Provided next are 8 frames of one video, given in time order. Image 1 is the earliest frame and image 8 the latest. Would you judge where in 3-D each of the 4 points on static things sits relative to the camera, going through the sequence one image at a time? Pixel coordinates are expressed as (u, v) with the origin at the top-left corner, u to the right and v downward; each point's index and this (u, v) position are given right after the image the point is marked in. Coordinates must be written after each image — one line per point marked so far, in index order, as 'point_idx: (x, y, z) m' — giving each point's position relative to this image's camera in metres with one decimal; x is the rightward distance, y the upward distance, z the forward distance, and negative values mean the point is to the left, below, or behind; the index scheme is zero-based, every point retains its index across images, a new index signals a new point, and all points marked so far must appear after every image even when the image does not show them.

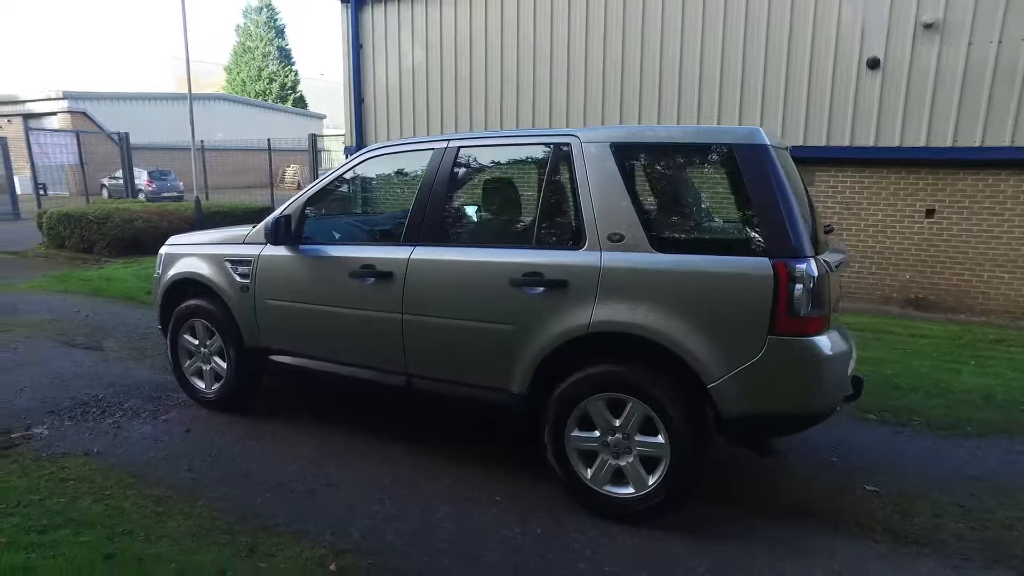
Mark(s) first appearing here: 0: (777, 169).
0: (+1.4, +0.6, +3.2) m
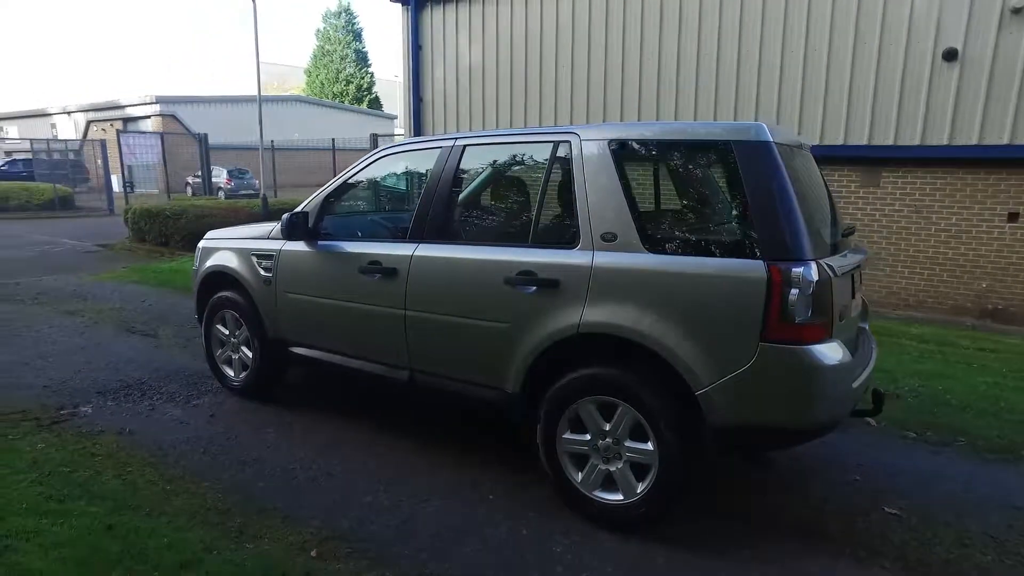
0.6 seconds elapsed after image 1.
0: (+1.3, +0.6, +3.0) m
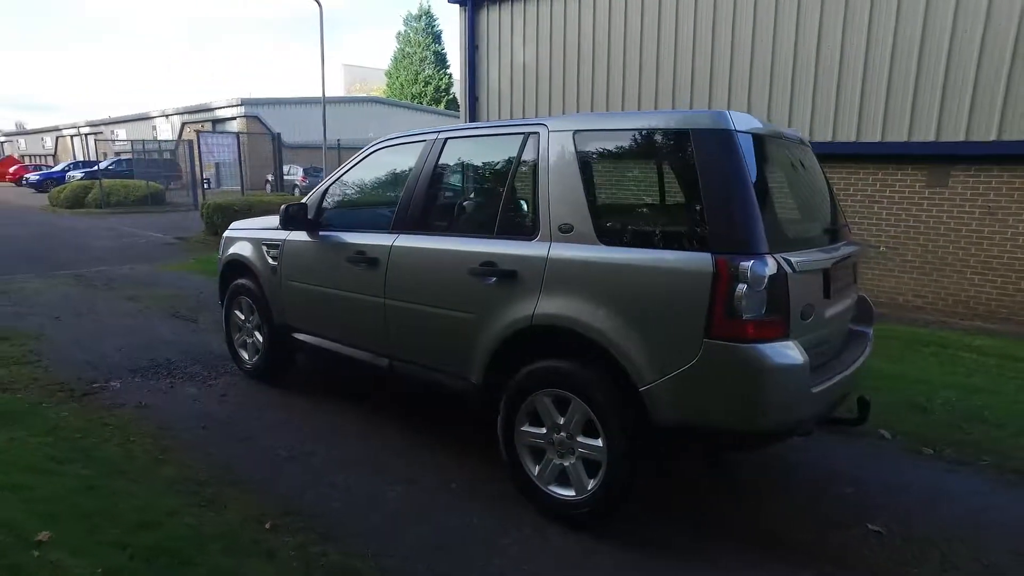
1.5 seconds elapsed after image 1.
0: (+1.1, +0.6, +2.9) m
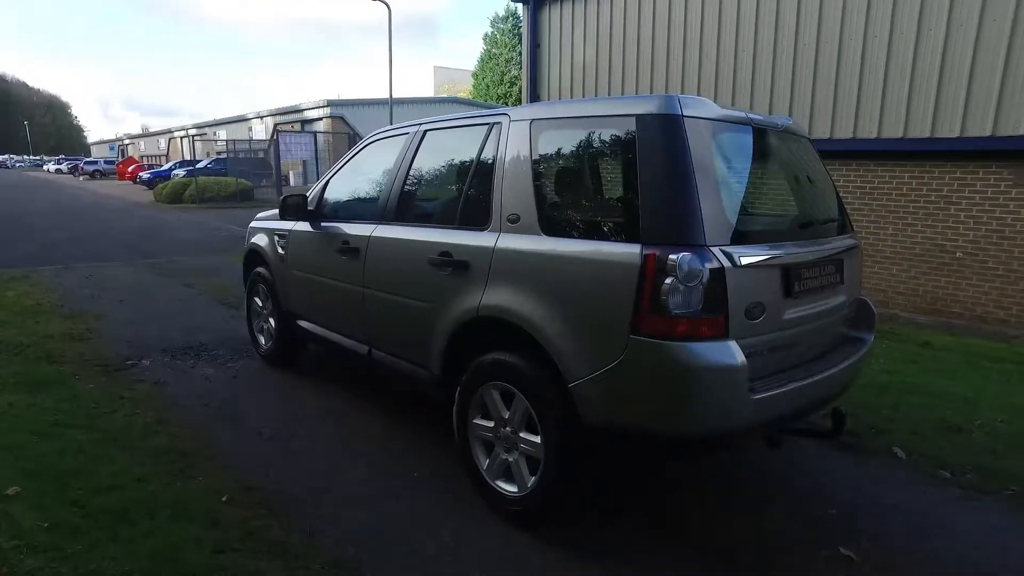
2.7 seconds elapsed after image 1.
0: (+0.8, +0.6, +2.7) m
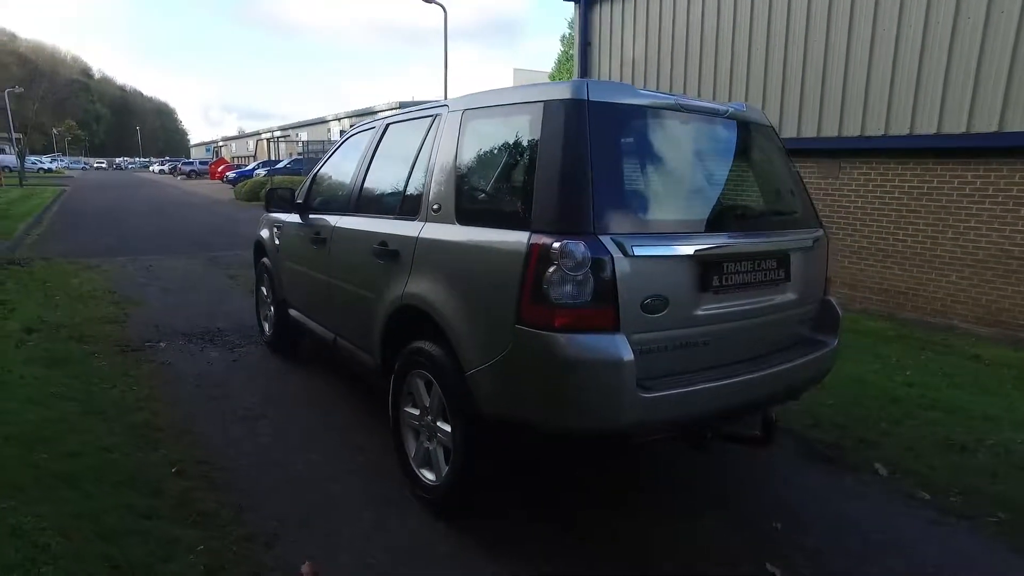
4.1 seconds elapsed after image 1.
0: (+0.3, +0.7, +2.7) m
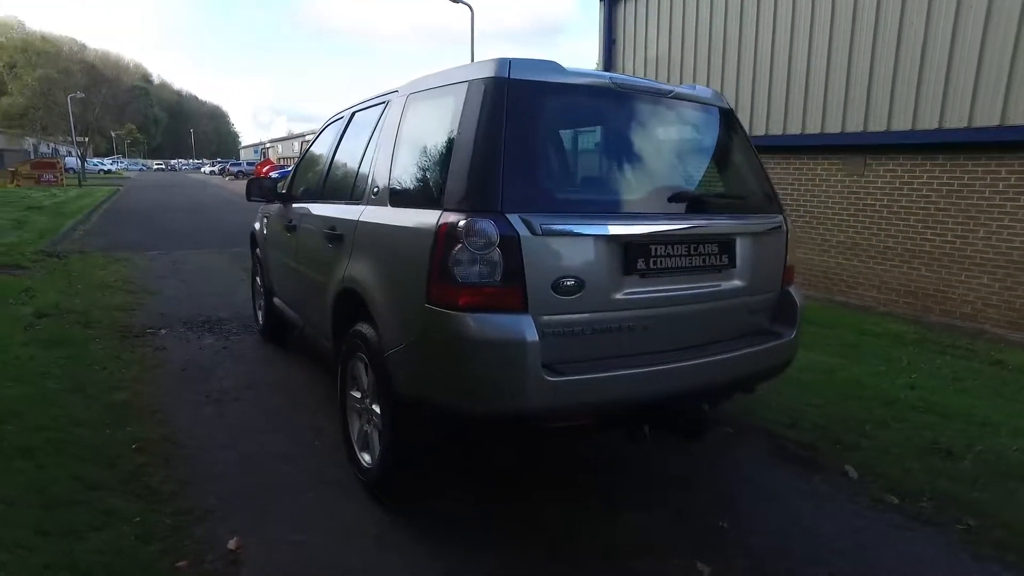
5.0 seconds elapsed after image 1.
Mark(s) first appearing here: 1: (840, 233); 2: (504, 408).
0: (0.0, +0.8, +2.6) m
1: (+4.9, +0.8, +9.1) m
2: (0.0, -0.5, +2.4) m
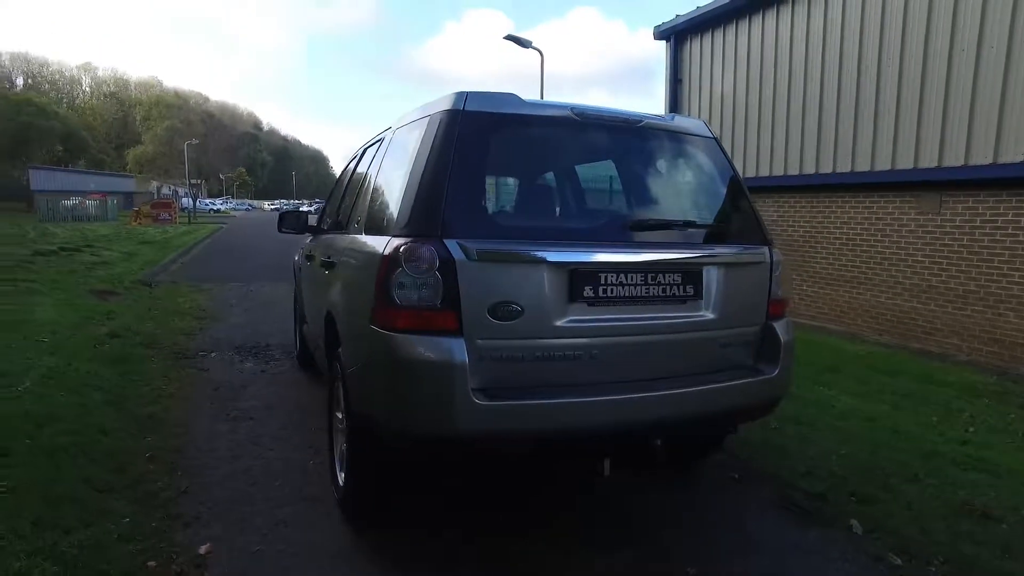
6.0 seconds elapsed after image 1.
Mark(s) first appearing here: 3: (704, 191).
0: (-0.2, +0.7, +2.7) m
1: (+5.5, +0.2, +8.4) m
2: (-0.3, -0.6, +2.5) m
3: (+1.1, +0.5, +3.2) m
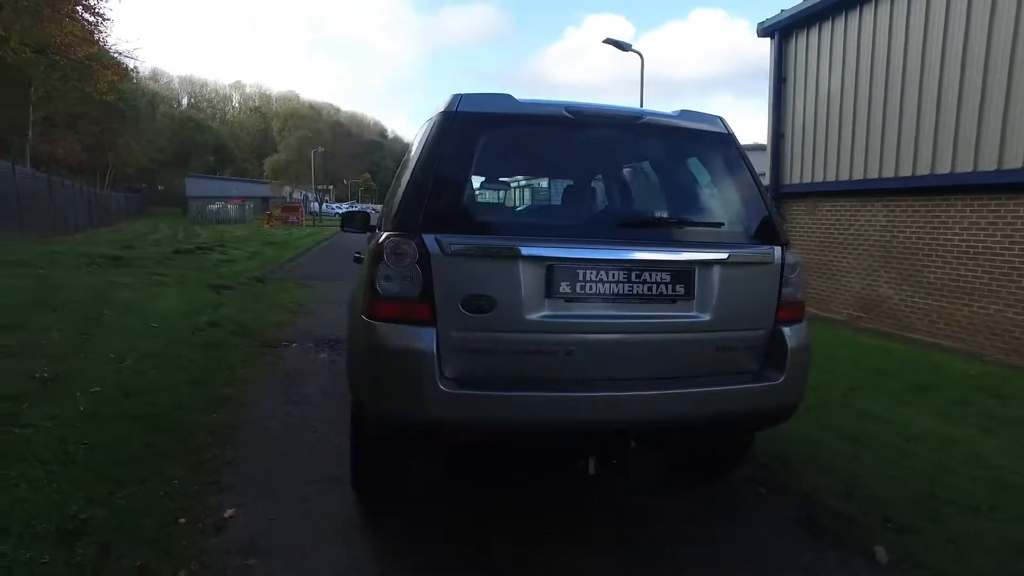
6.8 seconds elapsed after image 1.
0: (-0.3, +0.7, +2.8) m
1: (+6.4, 0.0, +7.4) m
2: (-0.4, -0.5, +2.6) m
3: (+1.1, +0.5, +3.1) m
